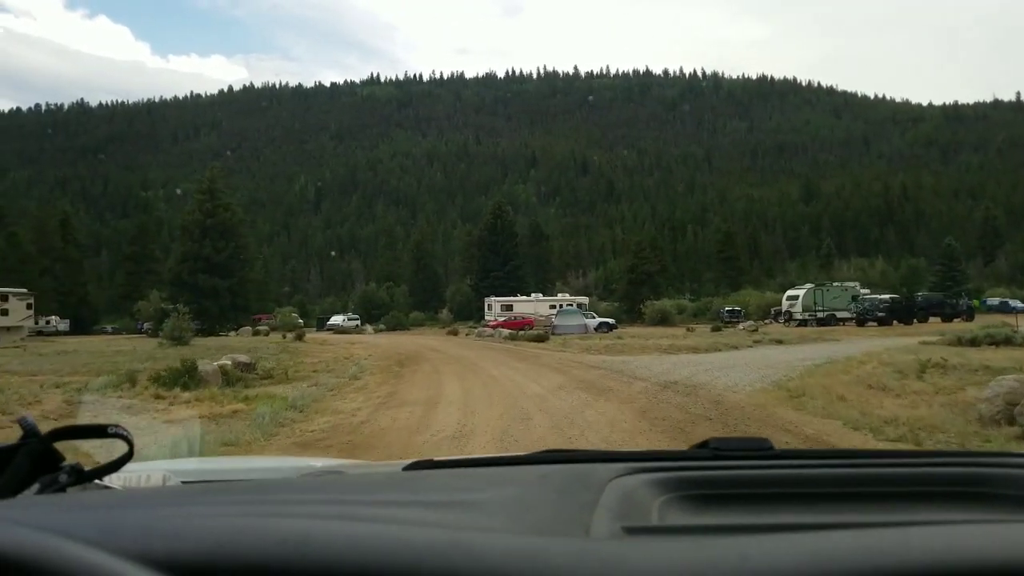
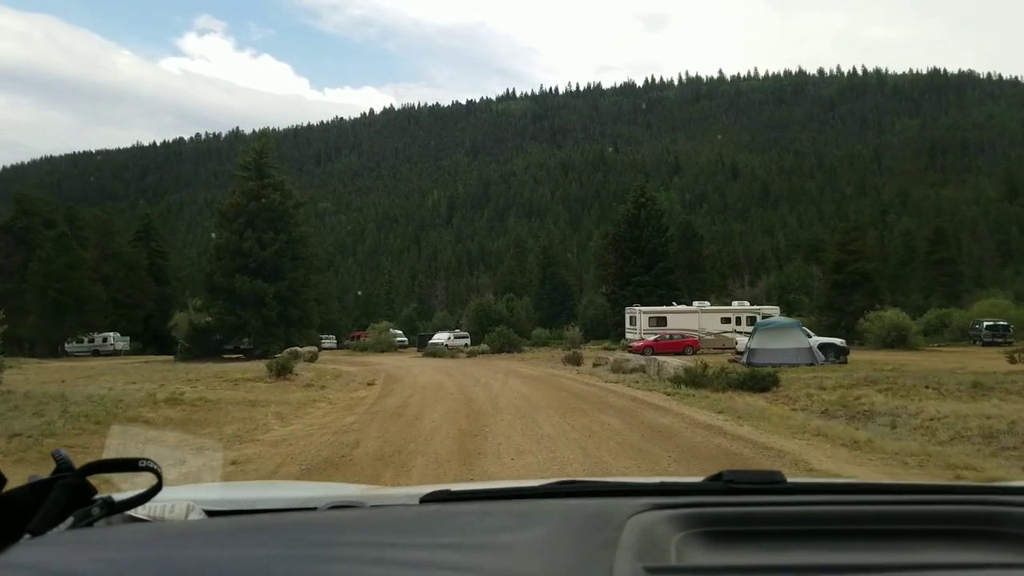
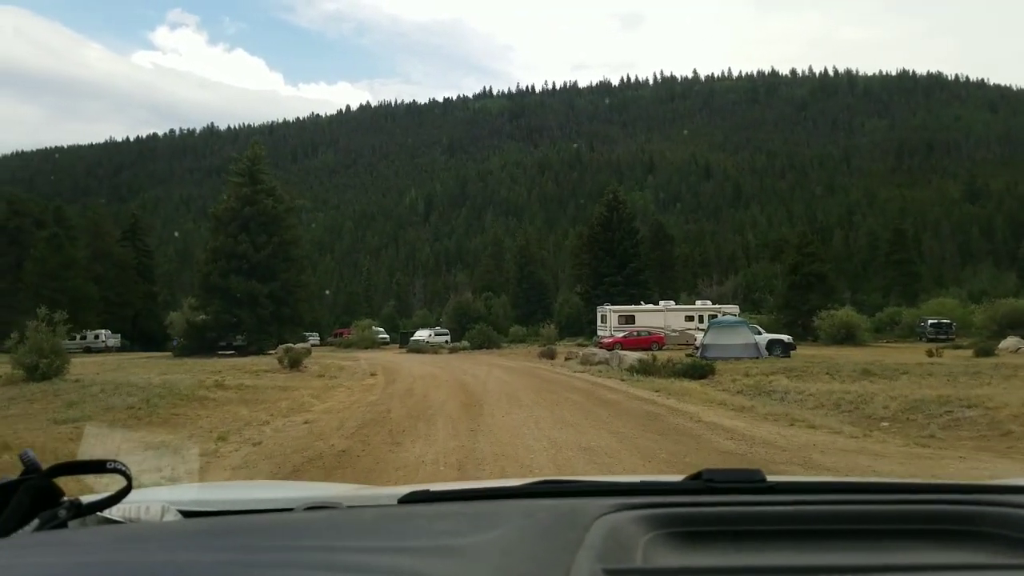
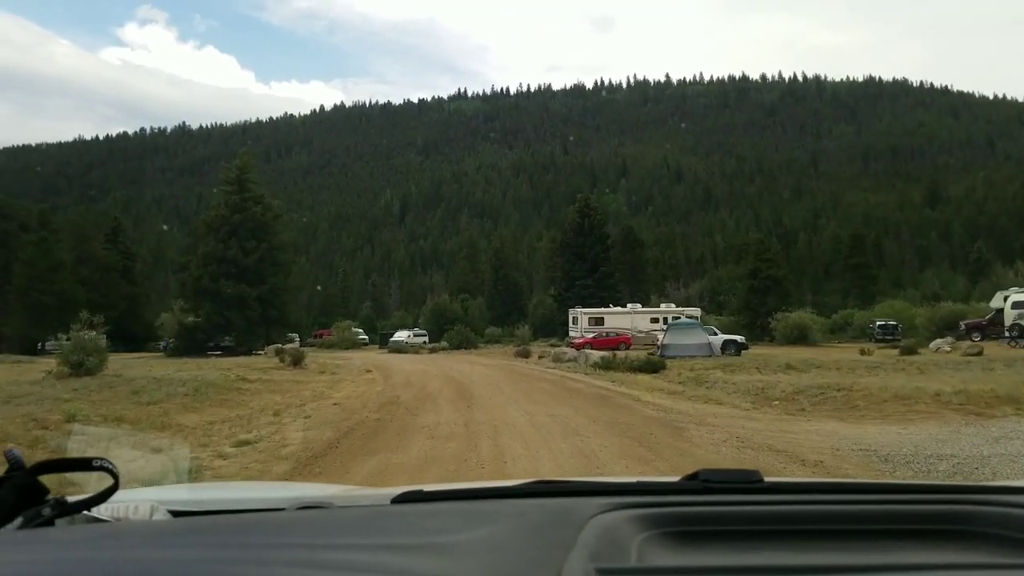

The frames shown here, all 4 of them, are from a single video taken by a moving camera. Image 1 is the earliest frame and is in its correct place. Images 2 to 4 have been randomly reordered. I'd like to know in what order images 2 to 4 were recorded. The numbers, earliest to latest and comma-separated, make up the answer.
4, 3, 2
